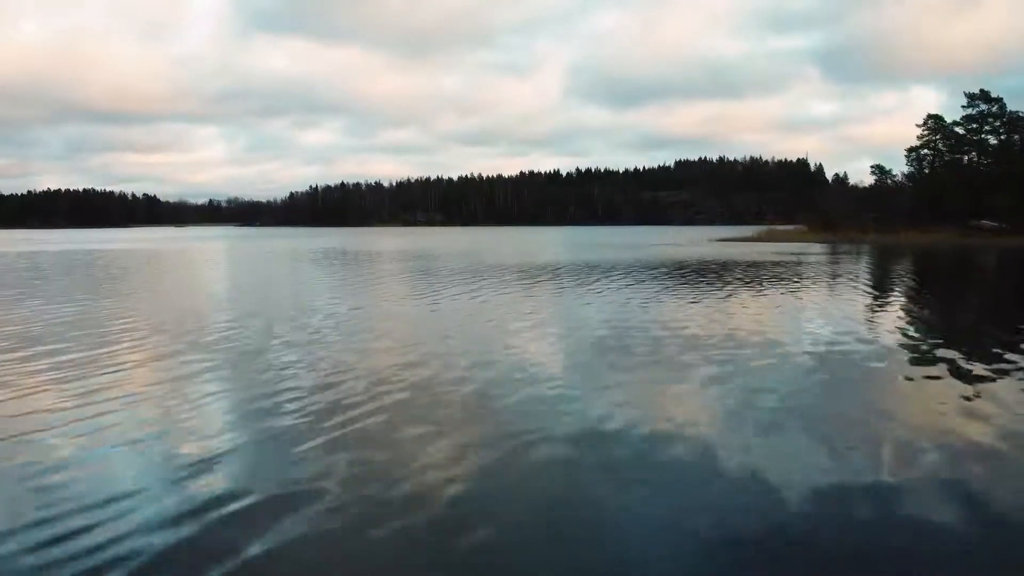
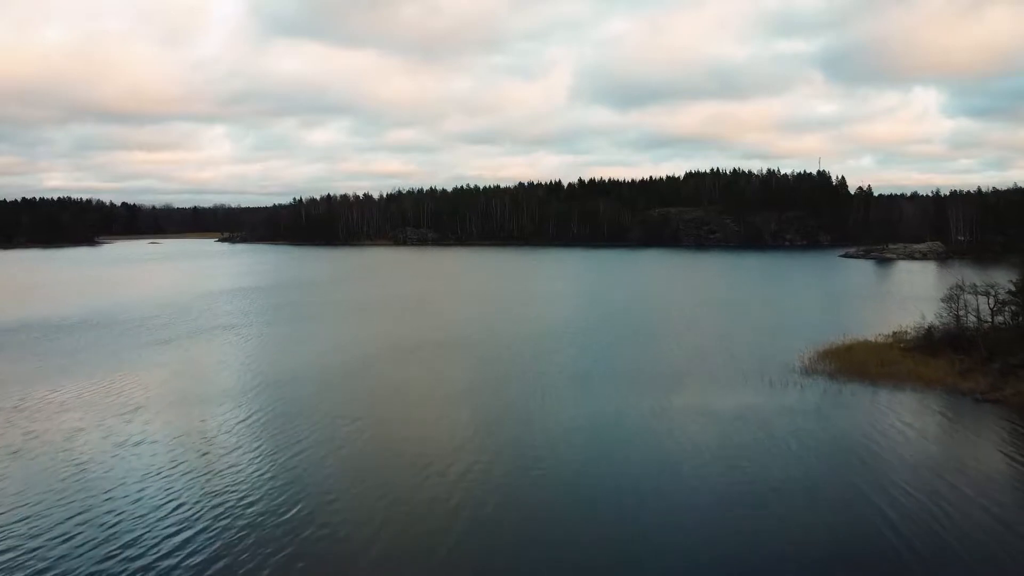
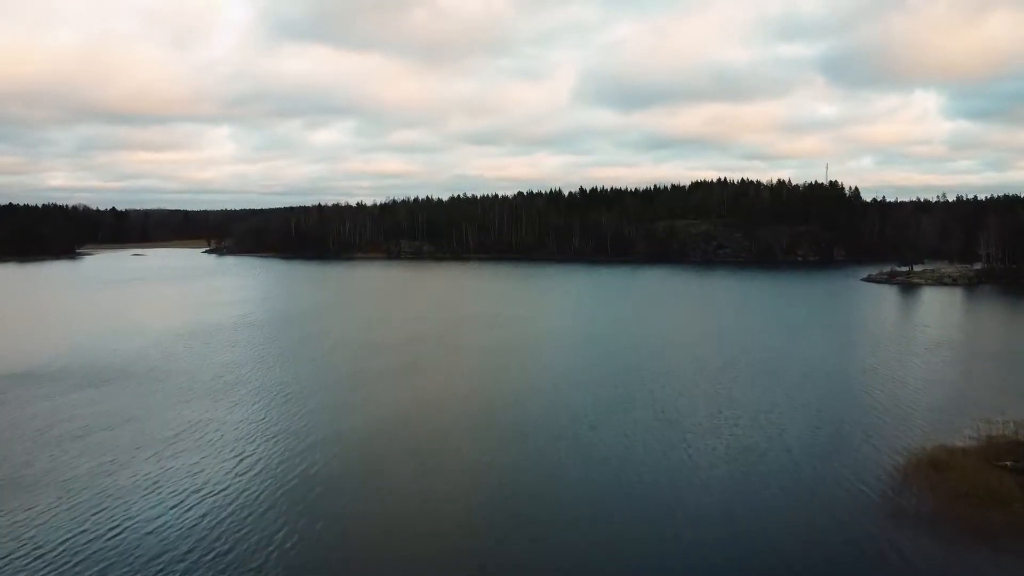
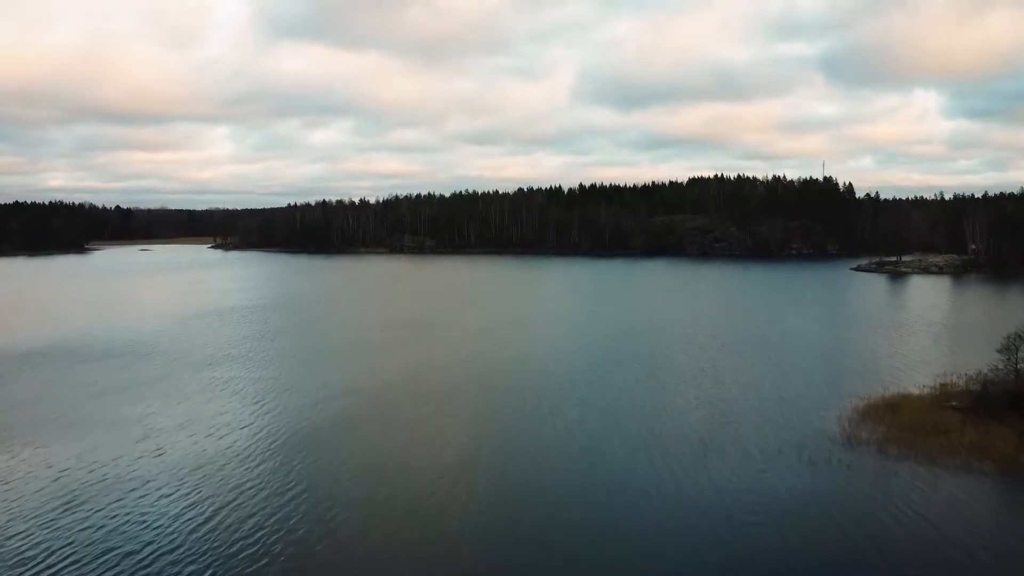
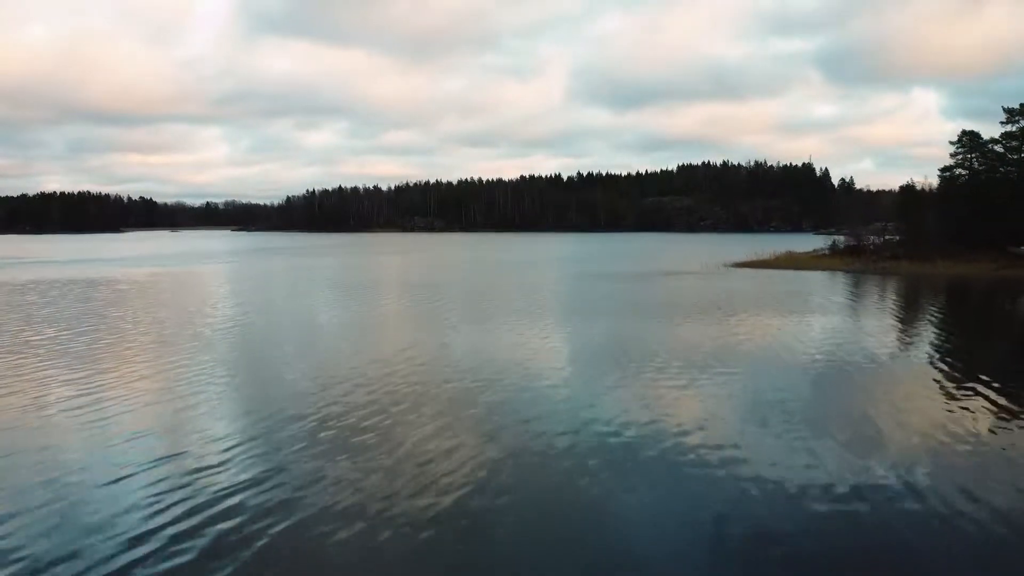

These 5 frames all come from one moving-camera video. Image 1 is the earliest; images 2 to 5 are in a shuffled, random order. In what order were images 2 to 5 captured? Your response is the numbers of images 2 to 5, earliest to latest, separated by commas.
5, 2, 4, 3
